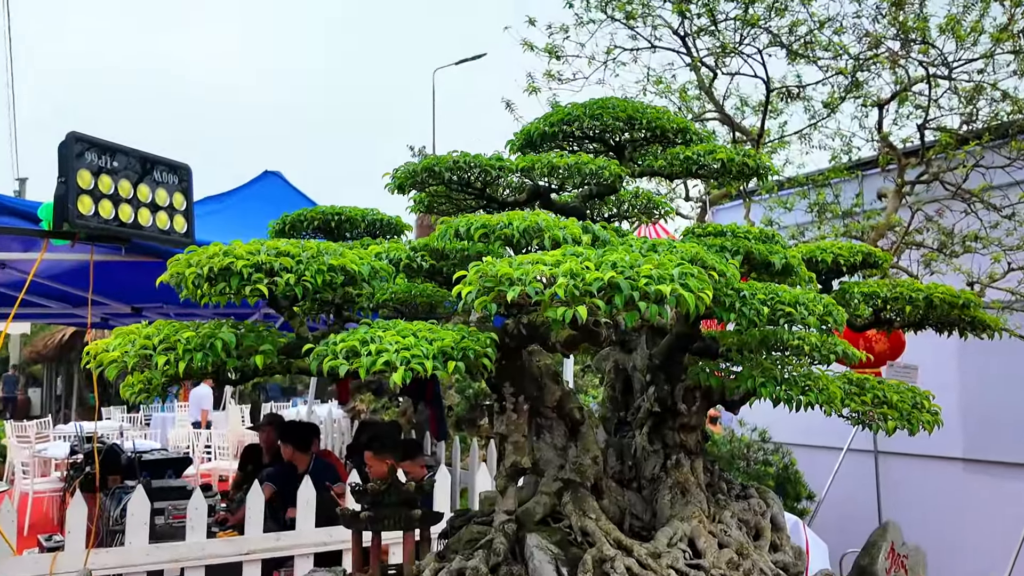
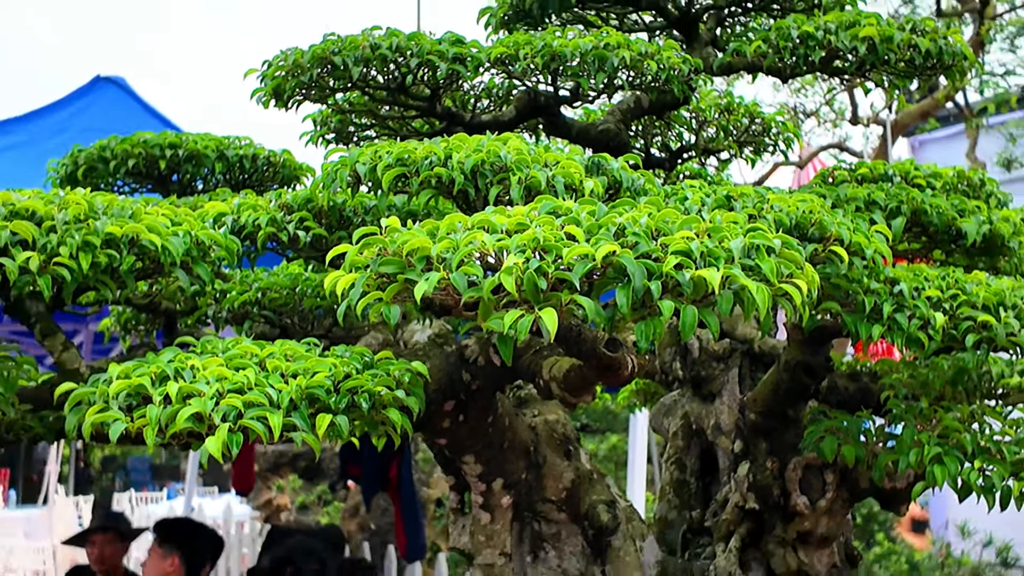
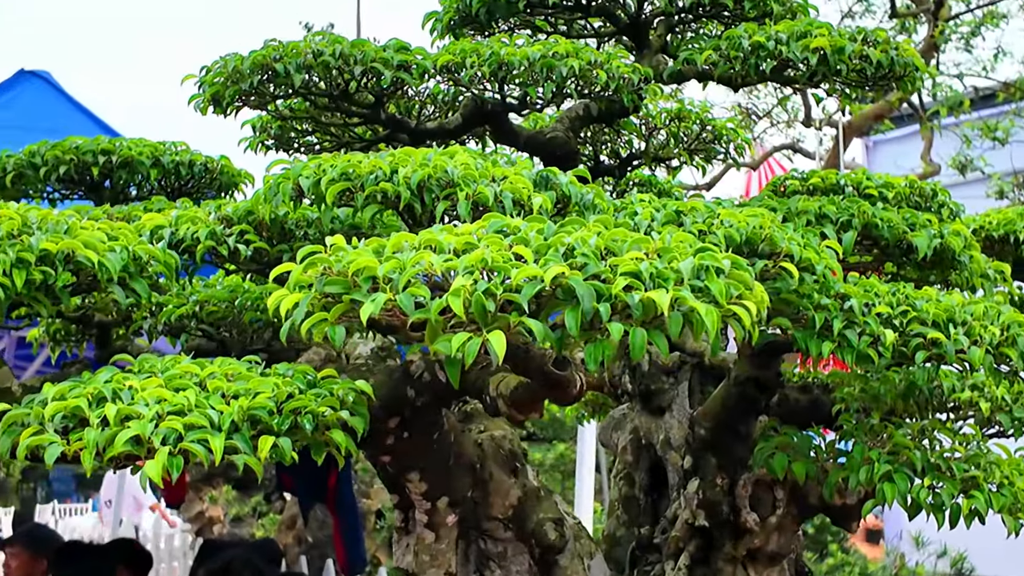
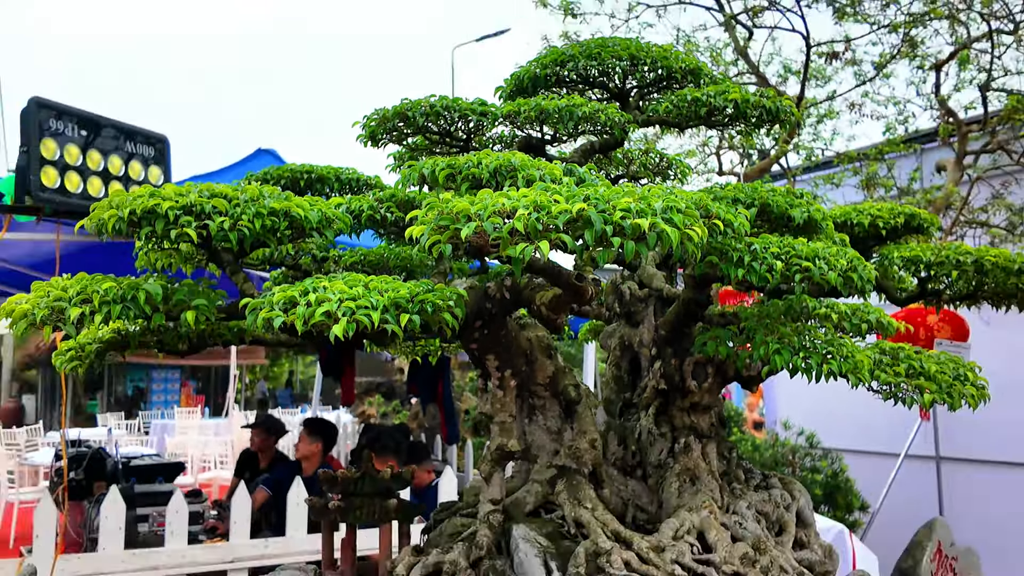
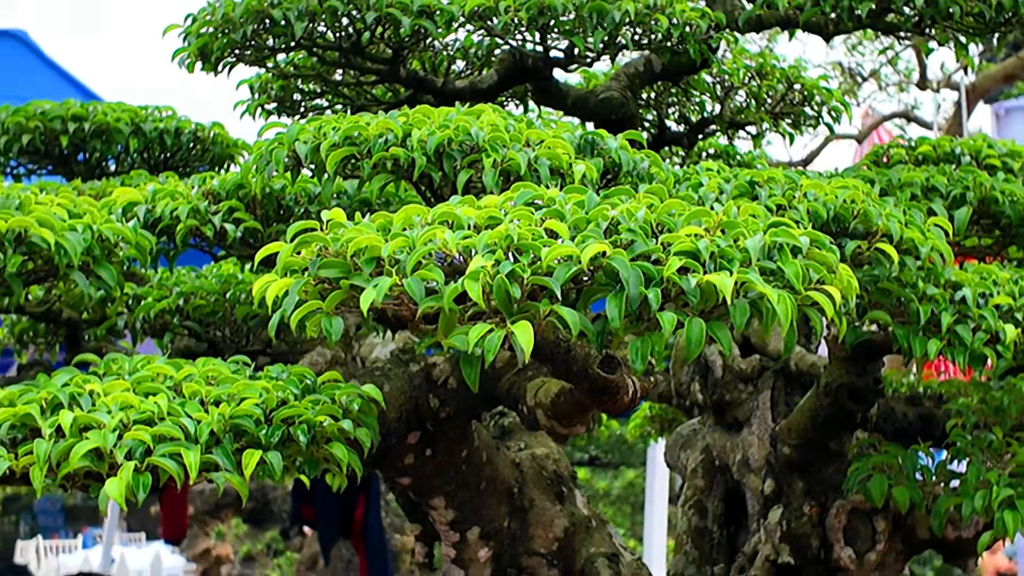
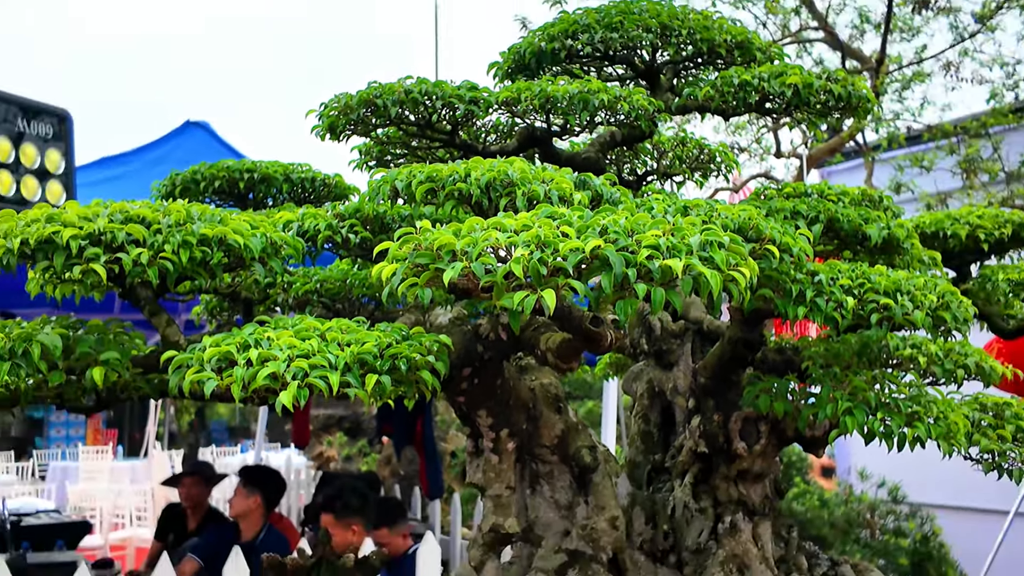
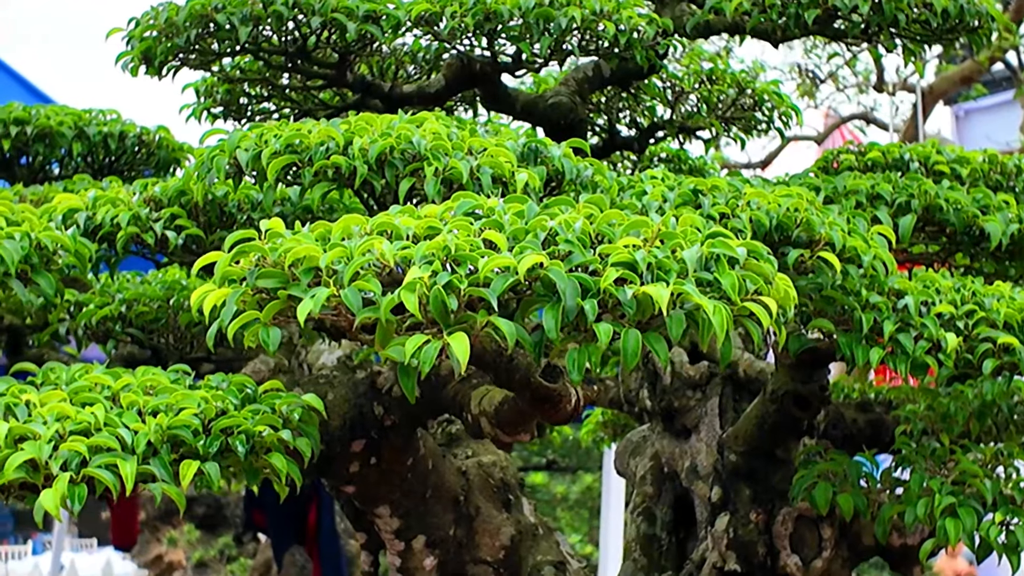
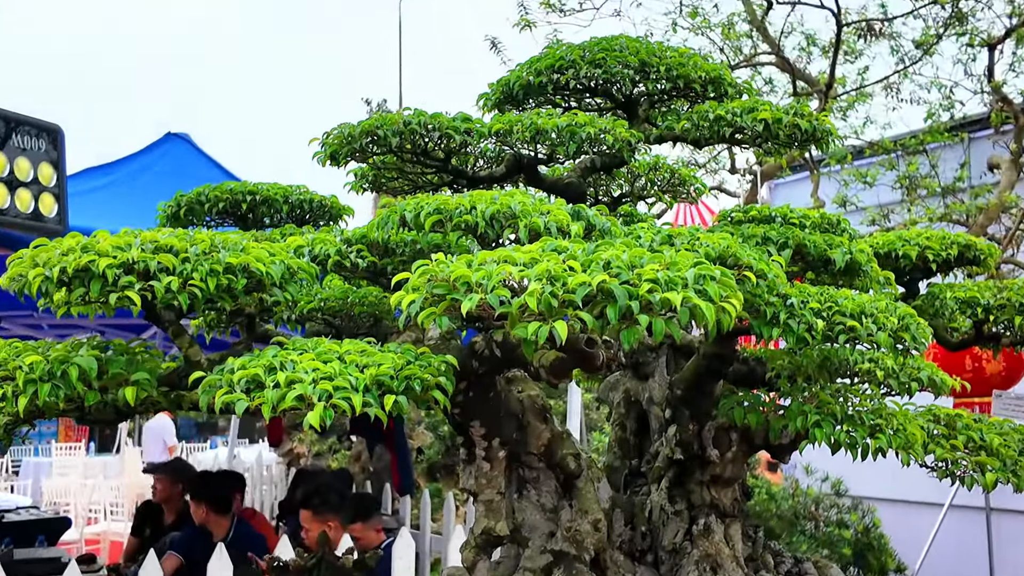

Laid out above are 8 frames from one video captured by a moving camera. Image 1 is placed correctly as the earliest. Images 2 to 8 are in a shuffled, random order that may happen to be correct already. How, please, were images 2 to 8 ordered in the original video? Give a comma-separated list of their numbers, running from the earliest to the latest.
8, 3, 7, 5, 2, 6, 4
